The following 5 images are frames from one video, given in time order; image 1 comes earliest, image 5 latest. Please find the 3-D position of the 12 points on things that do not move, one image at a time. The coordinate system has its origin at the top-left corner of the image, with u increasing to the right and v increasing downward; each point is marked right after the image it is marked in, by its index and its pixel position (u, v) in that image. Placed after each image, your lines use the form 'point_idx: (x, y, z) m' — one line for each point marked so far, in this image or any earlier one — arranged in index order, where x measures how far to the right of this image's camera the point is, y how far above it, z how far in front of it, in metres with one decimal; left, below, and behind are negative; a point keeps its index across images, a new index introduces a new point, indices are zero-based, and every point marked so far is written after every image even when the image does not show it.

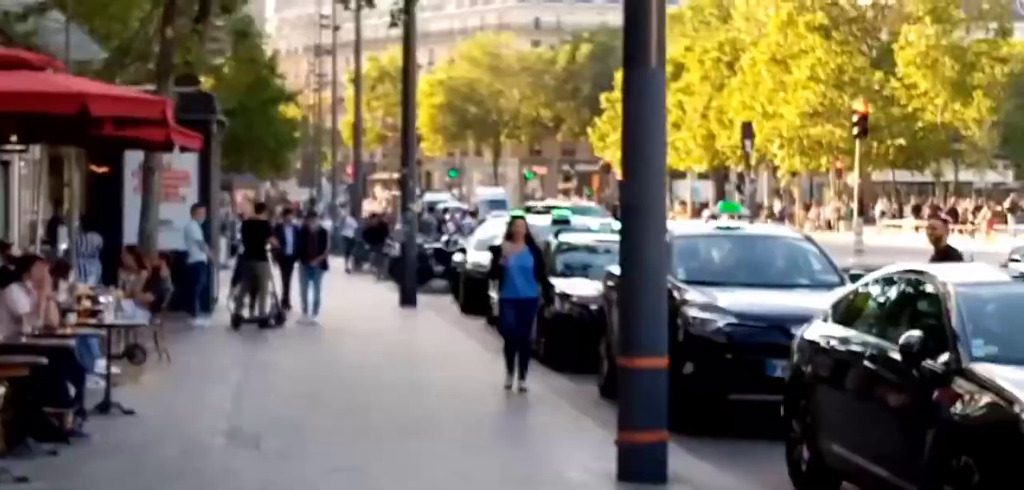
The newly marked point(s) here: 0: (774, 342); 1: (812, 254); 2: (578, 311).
0: (+1.9, -0.7, +11.5) m
1: (+2.6, -0.1, +13.4) m
2: (+0.7, -0.7, +16.5) m
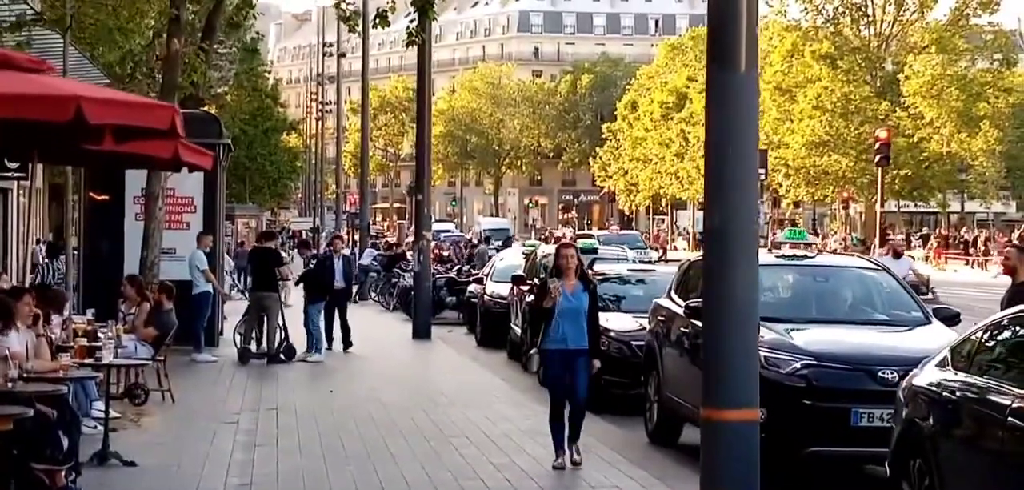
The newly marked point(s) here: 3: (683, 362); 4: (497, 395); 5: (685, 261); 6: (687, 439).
0: (+2.3, -0.9, +10.2) m
1: (+2.9, -0.3, +12.1) m
2: (+1.0, -1.0, +15.2) m
3: (+1.3, -0.9, +12.3) m
4: (-0.2, -1.6, +16.7) m
5: (+1.5, -0.1, +13.7) m
6: (+1.5, -1.7, +13.3) m
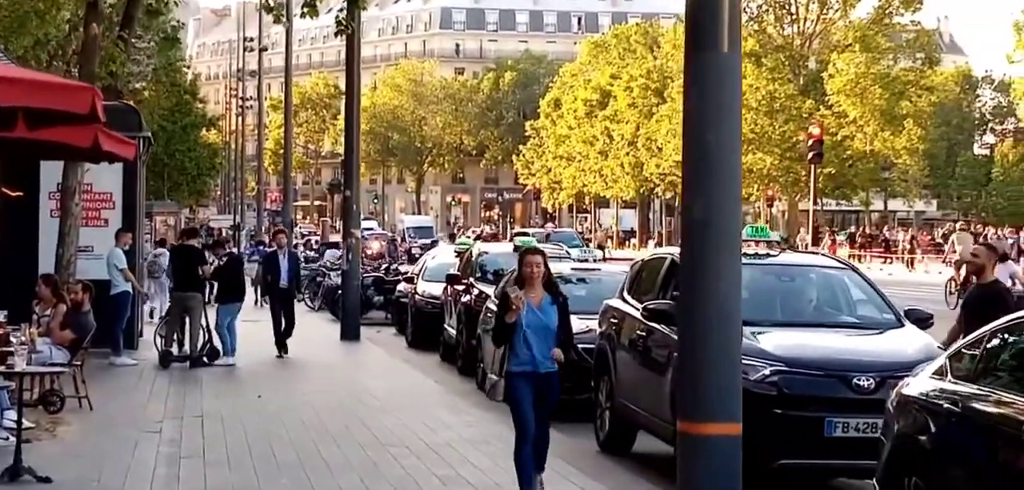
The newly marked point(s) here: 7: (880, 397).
0: (+2.0, -0.9, +9.6) m
1: (+2.5, -0.3, +11.5) m
2: (+0.5, -1.0, +14.5) m
3: (+0.9, -0.9, +11.6) m
4: (-0.8, -1.6, +15.9) m
5: (+1.0, -0.1, +13.1) m
6: (+1.1, -1.6, +12.6) m
7: (+2.3, -0.9, +9.6) m
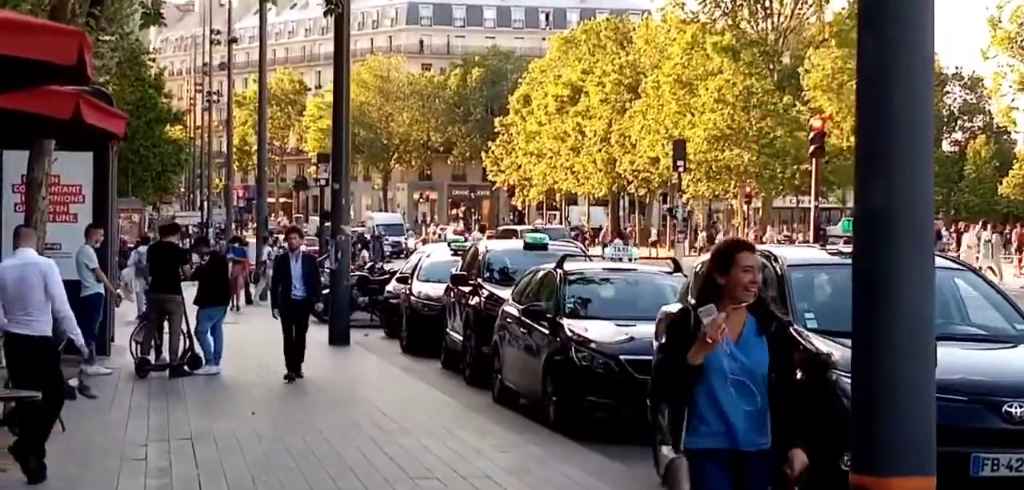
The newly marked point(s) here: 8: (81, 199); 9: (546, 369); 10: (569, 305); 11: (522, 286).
0: (+2.4, -0.9, +7.9) m
1: (+2.8, -0.3, +9.8) m
2: (+0.7, -0.9, +12.7) m
3: (+1.3, -0.9, +9.9) m
4: (-0.6, -1.5, +14.1) m
5: (+1.3, -0.1, +11.3) m
6: (+1.4, -1.6, +10.9) m
7: (+2.7, -0.9, +7.9) m
8: (-5.4, +0.6, +19.6) m
9: (+0.3, -1.1, +13.5) m
10: (+0.5, -0.5, +14.1) m
11: (+0.1, -0.4, +15.7) m
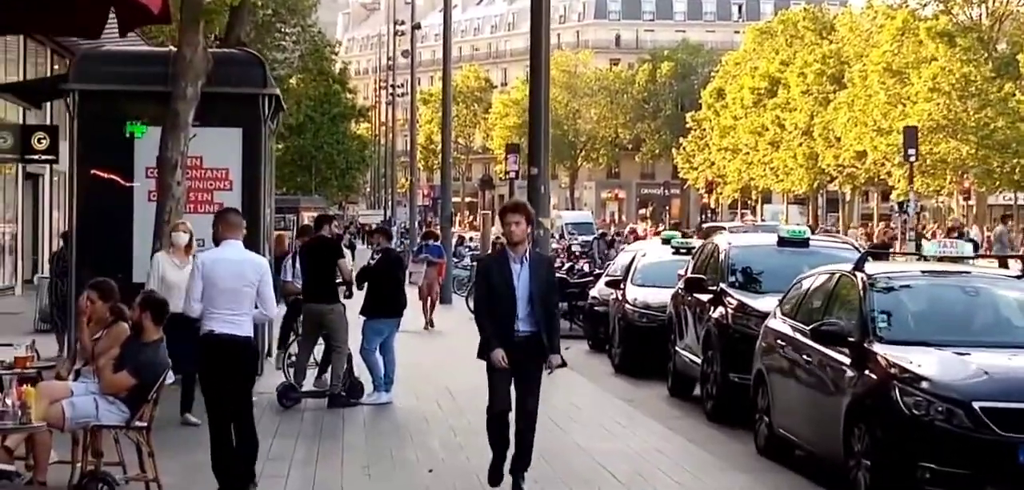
0: (+3.4, -0.9, +3.5) m
1: (+4.1, -0.2, +5.3) m
2: (+2.4, -0.9, +8.5) m
3: (+2.6, -0.8, +5.6) m
4: (+1.2, -1.5, +10.0) m
5: (+2.8, -0.1, +7.0) m
6: (+2.8, -1.6, +6.6) m
7: (+3.7, -0.9, +3.4) m
8: (-2.9, +0.6, +16.0) m
9: (+2.0, -1.0, +9.3) m
10: (+2.3, -0.5, +9.9) m
11: (+2.1, -0.4, +11.5) m
